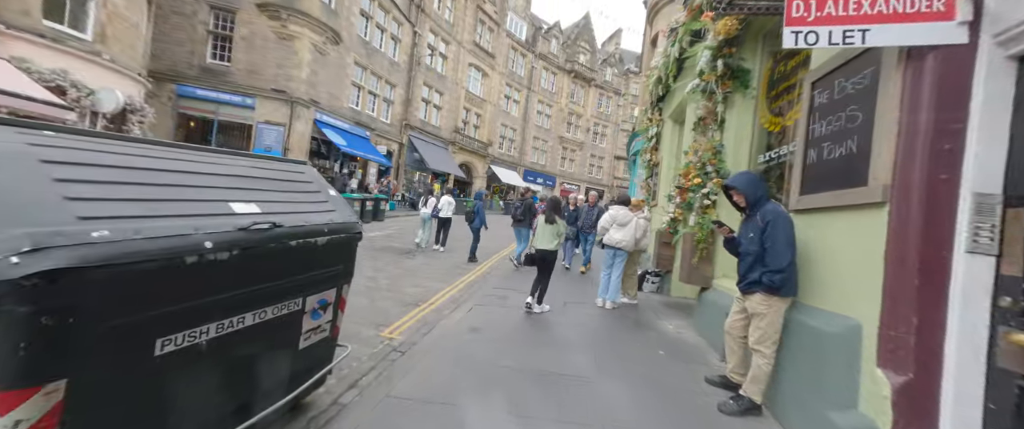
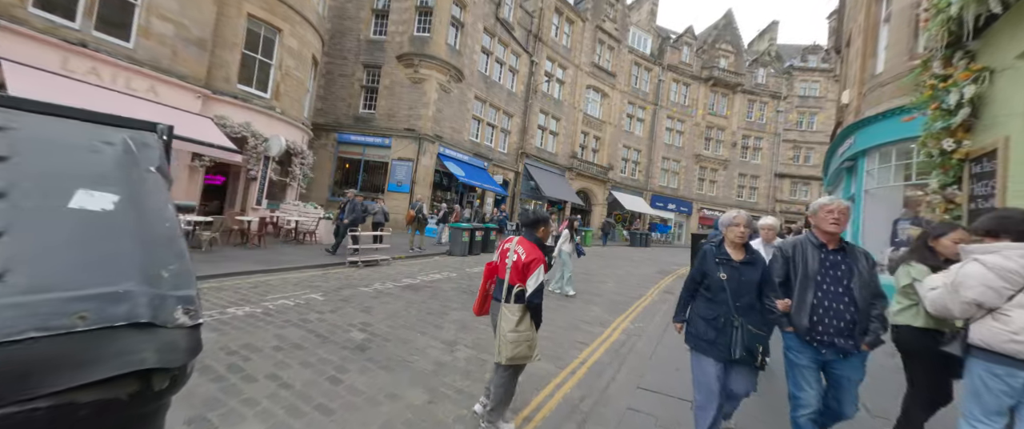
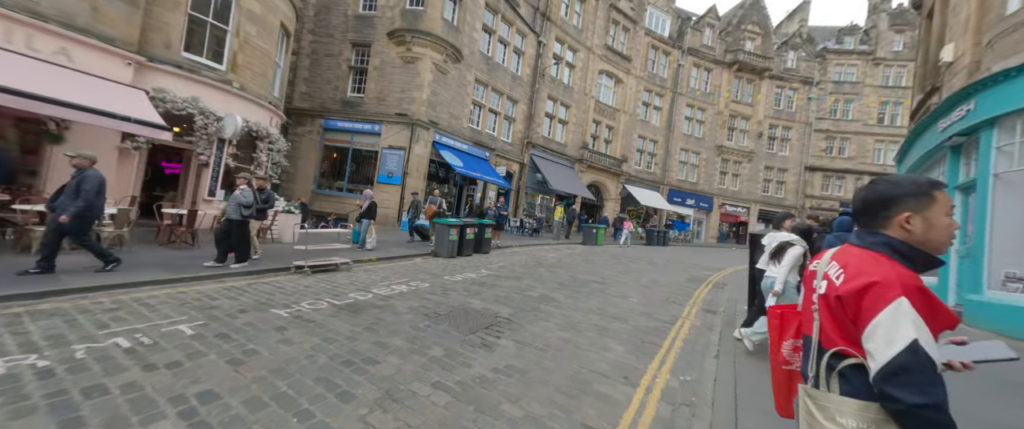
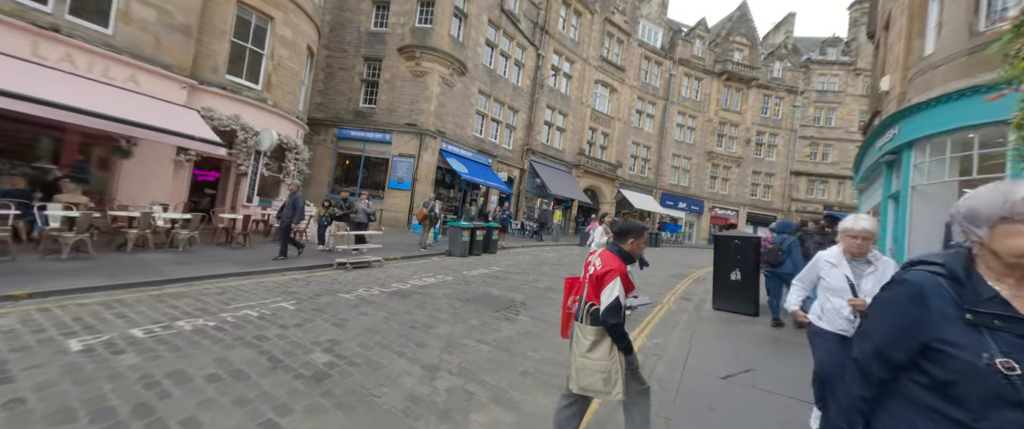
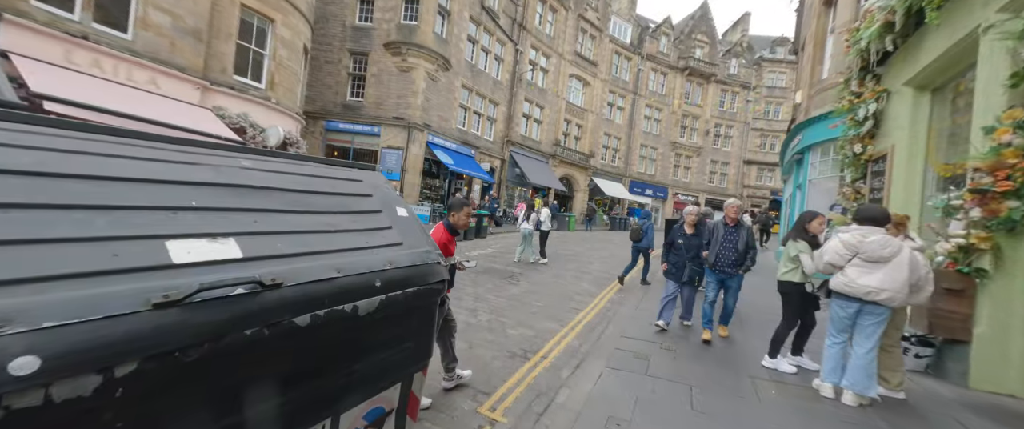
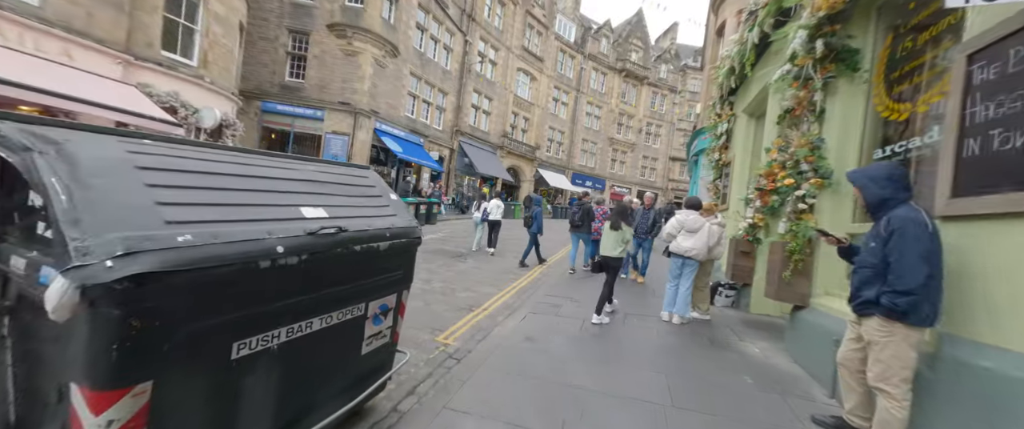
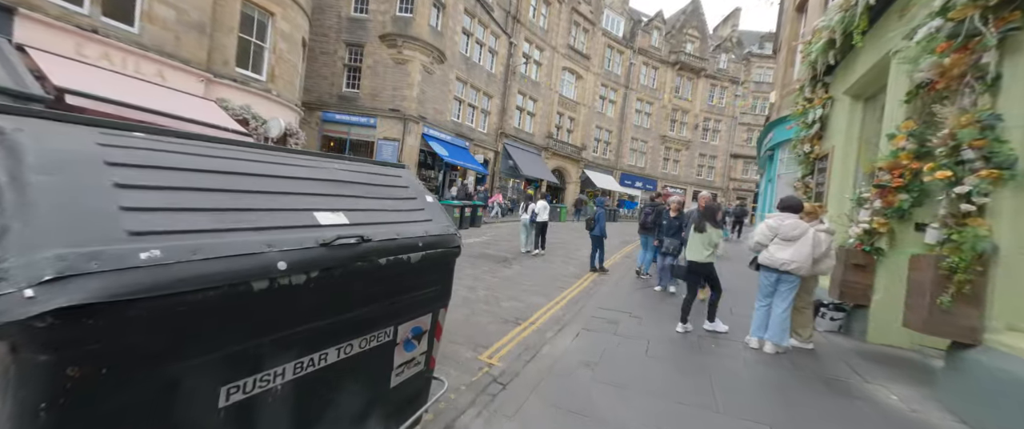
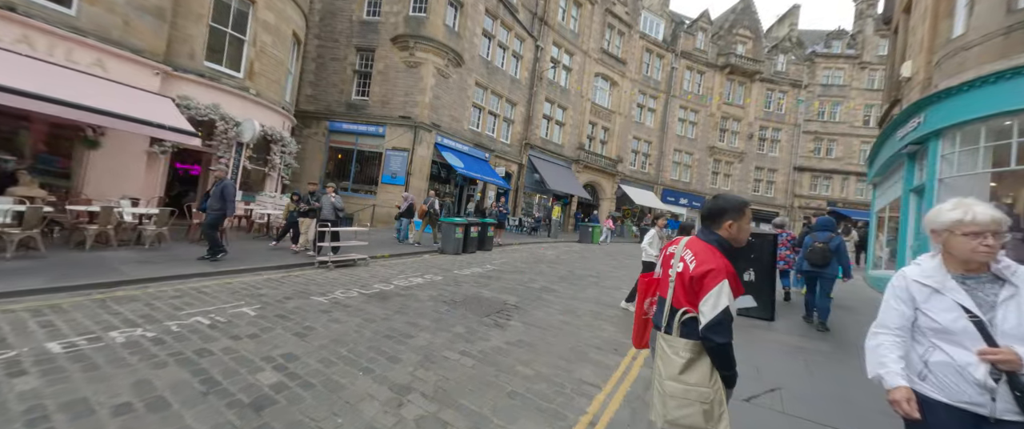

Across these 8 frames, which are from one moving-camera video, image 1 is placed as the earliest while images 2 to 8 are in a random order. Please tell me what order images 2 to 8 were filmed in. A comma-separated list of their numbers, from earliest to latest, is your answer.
6, 7, 5, 2, 4, 8, 3
